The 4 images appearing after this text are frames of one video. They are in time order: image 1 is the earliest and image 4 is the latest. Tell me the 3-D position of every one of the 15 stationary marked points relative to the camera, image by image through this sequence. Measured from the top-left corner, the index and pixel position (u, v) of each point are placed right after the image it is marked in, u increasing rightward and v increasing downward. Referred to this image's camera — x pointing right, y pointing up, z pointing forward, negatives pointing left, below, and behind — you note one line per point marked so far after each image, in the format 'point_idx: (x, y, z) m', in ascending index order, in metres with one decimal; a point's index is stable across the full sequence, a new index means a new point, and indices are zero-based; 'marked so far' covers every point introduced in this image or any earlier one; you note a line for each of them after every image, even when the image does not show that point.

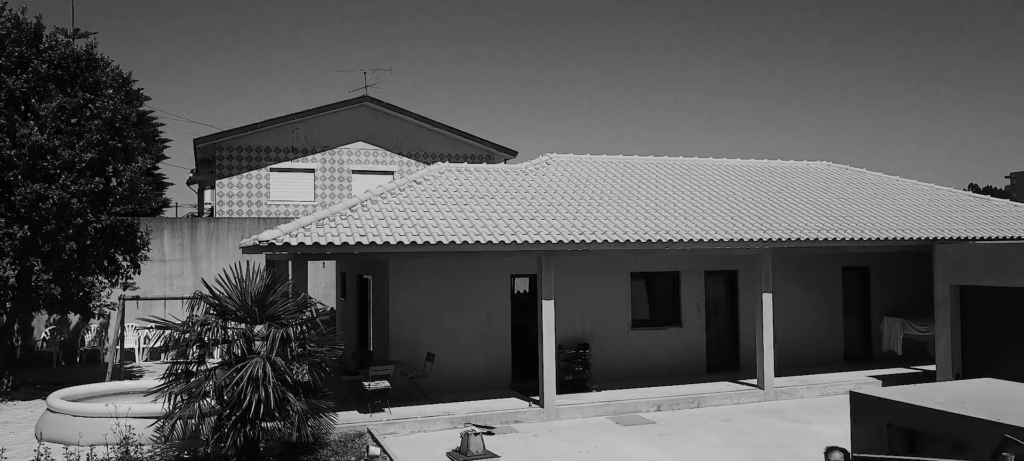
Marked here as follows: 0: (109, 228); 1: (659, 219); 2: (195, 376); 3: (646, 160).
0: (-7.5, 0.0, +14.4) m
1: (+2.8, +0.2, +14.5) m
2: (-4.0, -1.8, +9.9) m
3: (+3.2, +1.7, +18.7) m
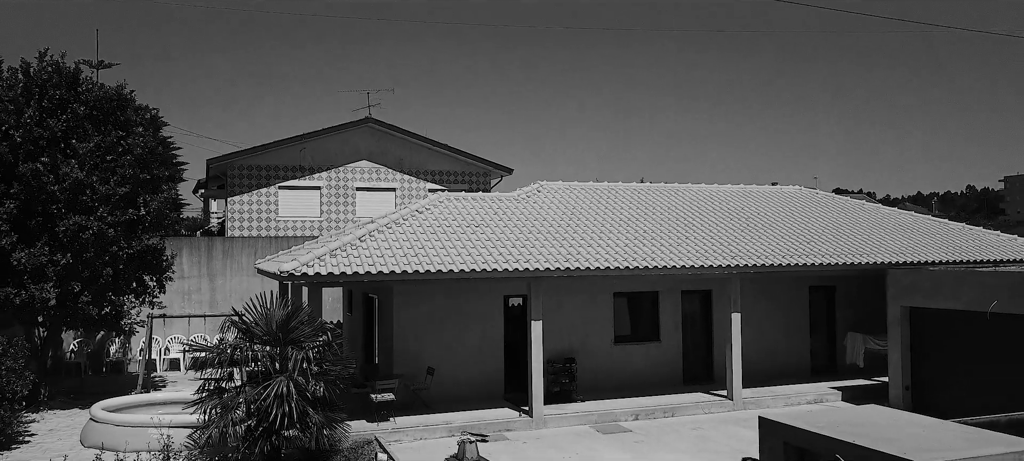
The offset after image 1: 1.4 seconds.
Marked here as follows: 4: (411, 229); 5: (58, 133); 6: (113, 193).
0: (-7.6, -0.5, +15.8) m
1: (+2.6, -0.3, +15.9) m
2: (-4.2, -2.4, +11.4) m
3: (+3.0, +1.1, +20.2) m
4: (-2.0, 0.0, +15.6) m
5: (-8.7, +1.8, +14.8) m
6: (-7.8, +0.7, +15.1) m
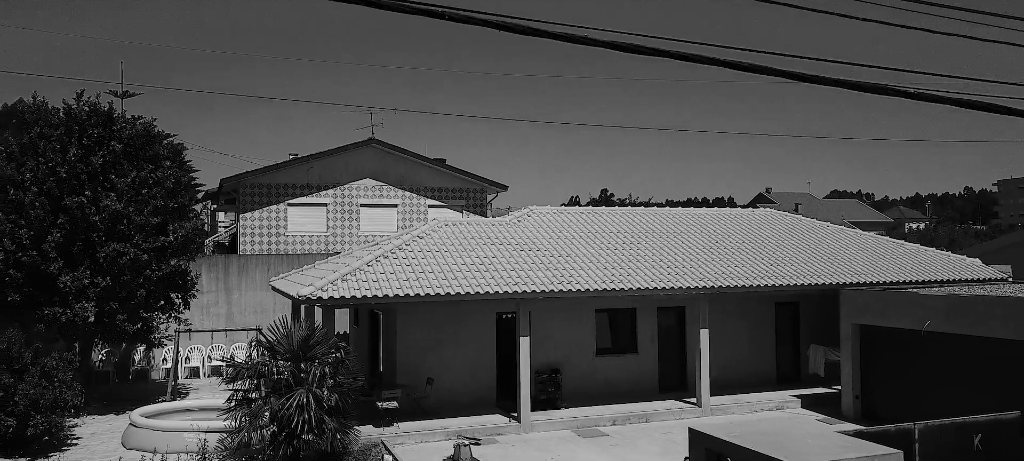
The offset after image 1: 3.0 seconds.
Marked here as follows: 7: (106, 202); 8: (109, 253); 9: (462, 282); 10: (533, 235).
0: (-7.8, -1.0, +17.6) m
1: (+2.4, -0.9, +17.7) m
2: (-4.4, -2.9, +13.1) m
3: (+2.8, +0.6, +21.9) m
4: (-2.2, -0.5, +17.3) m
5: (-8.9, +1.3, +16.5) m
6: (-8.0, +0.2, +16.9) m
7: (-8.5, +0.6, +16.2) m
8: (-8.4, -0.5, +16.2) m
9: (-1.0, -1.0, +15.9) m
10: (+0.5, -0.1, +19.5) m
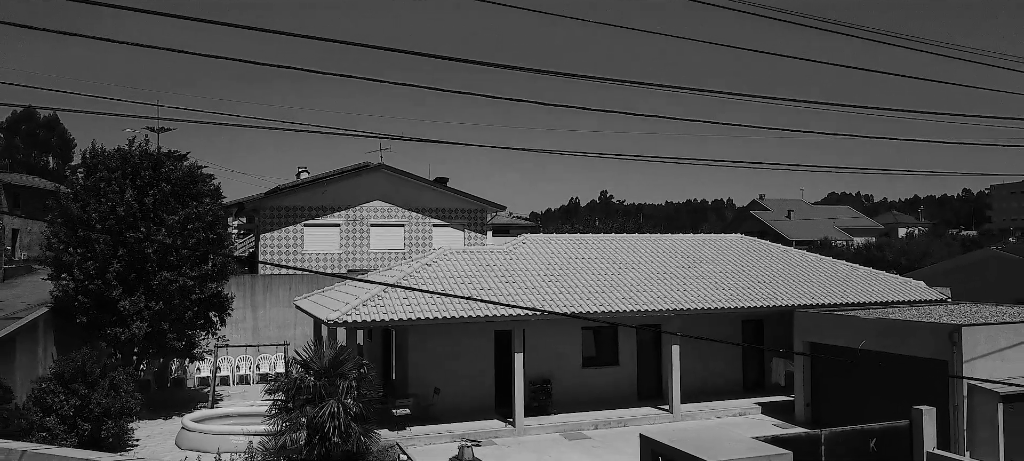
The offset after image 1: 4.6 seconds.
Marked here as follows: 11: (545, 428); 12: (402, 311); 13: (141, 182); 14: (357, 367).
0: (-7.9, -1.7, +20.2) m
1: (+2.3, -1.6, +20.3) m
2: (-4.5, -3.6, +15.7) m
3: (+2.7, -0.2, +24.5) m
4: (-2.3, -1.3, +19.9) m
5: (-8.9, +0.6, +19.1) m
6: (-8.1, -0.5, +19.4) m
7: (-8.6, -0.1, +18.8) m
8: (-8.5, -1.2, +18.8) m
9: (-1.1, -1.8, +18.5) m
10: (+0.4, -0.9, +22.1) m
11: (+0.8, -4.8, +18.8) m
12: (-2.6, -1.8, +17.8) m
13: (-9.2, +1.2, +19.3) m
14: (-3.3, -2.9, +16.2) m
